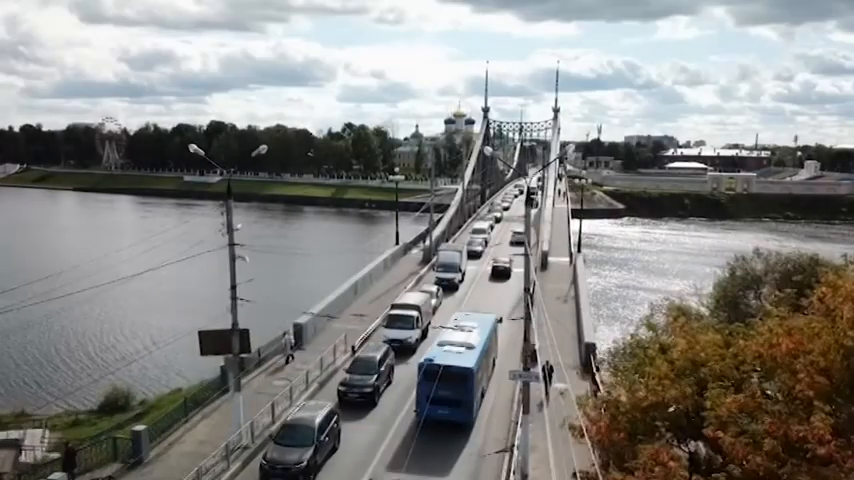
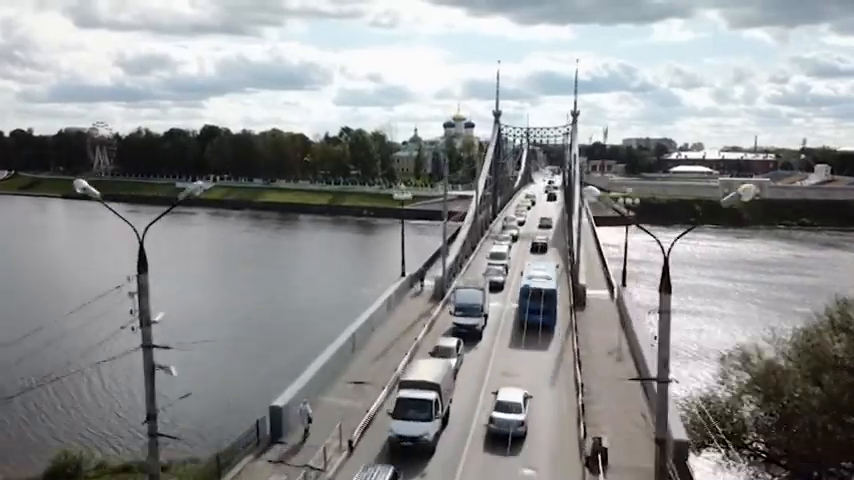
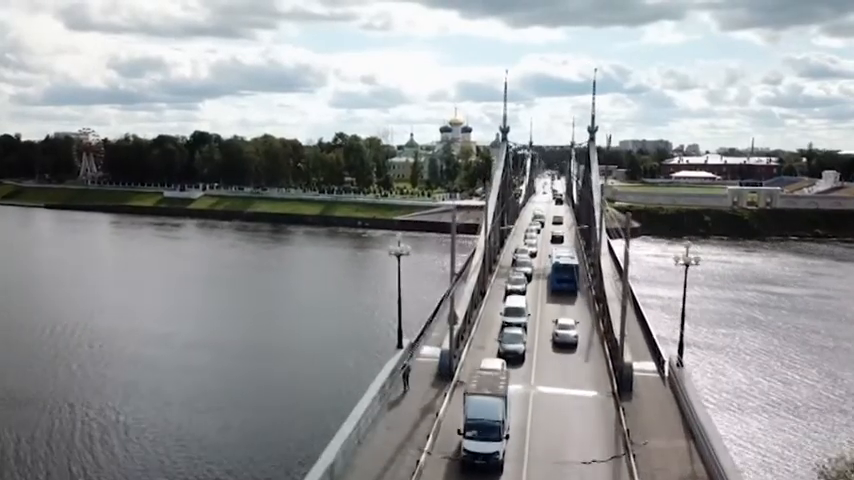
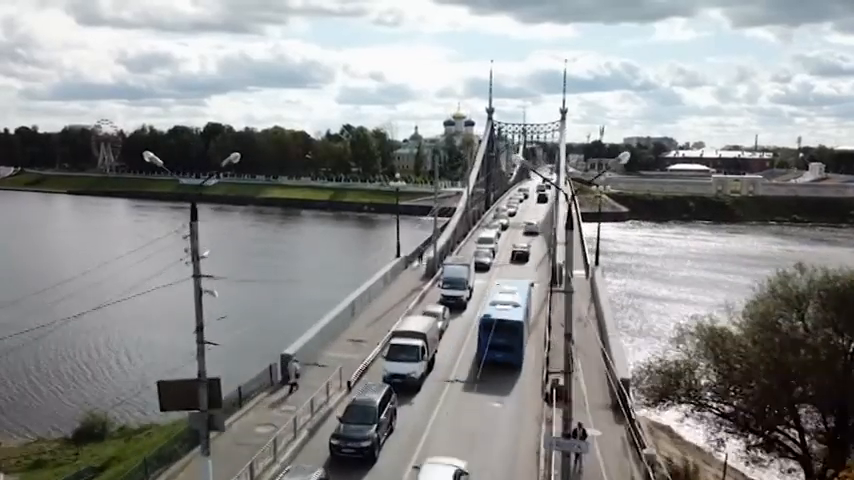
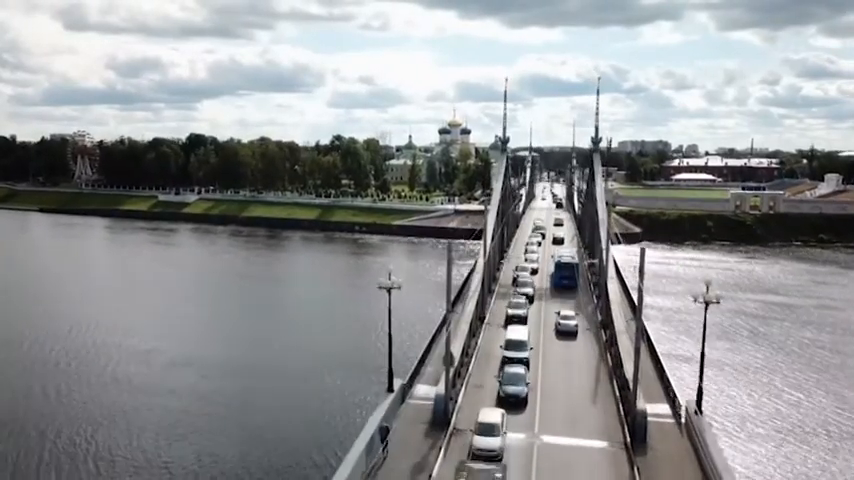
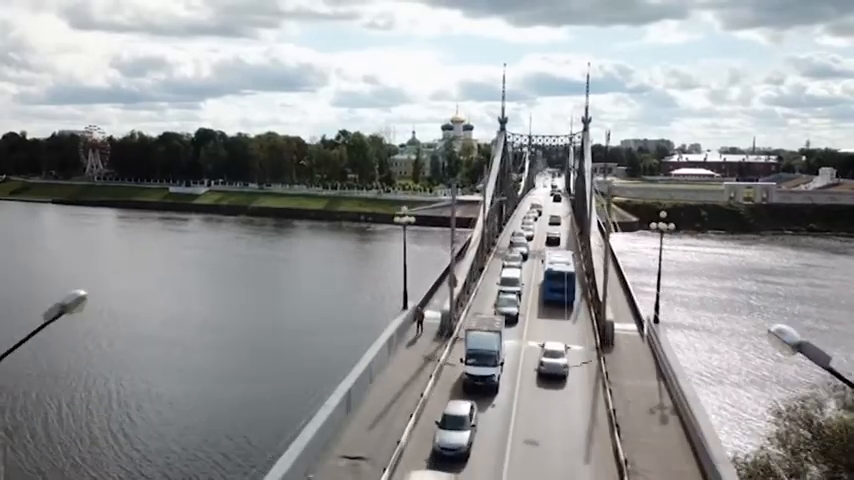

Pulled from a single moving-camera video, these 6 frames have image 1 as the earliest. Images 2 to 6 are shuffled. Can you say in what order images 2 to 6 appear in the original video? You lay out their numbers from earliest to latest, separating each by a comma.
4, 2, 6, 3, 5
